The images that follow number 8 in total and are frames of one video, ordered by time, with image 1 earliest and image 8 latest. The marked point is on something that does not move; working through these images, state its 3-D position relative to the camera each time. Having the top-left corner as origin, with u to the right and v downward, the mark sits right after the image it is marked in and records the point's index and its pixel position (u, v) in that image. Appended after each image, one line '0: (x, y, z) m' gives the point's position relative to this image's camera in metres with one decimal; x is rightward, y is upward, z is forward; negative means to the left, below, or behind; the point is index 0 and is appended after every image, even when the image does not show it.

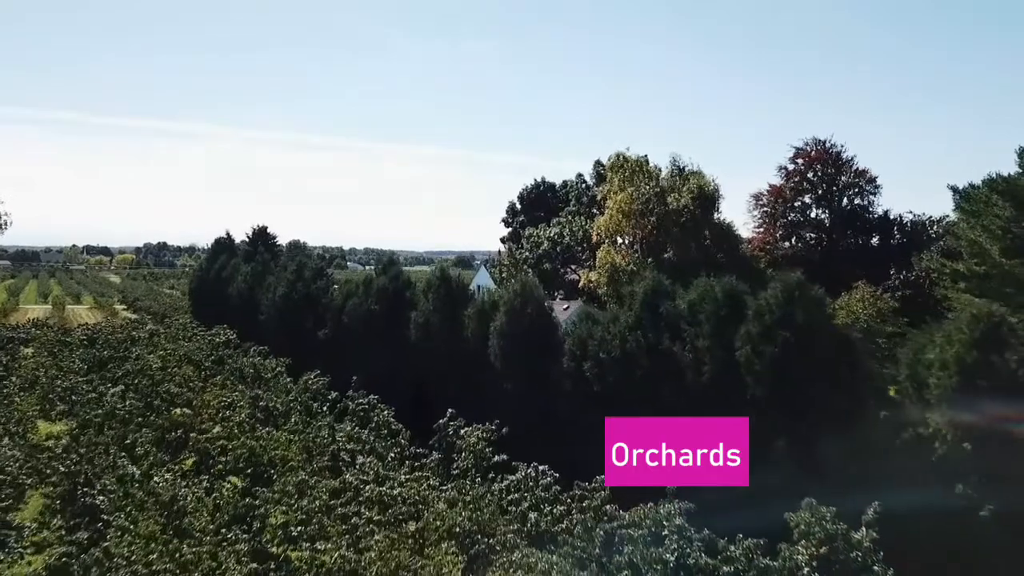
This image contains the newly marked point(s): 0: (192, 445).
0: (-4.6, -2.3, +17.1) m
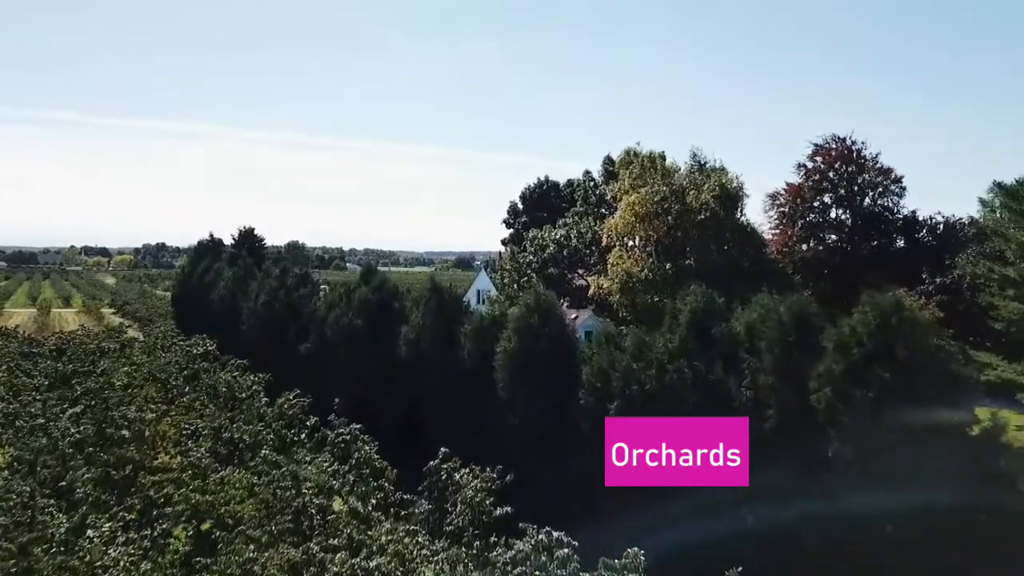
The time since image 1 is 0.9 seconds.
0: (-4.5, -2.4, +14.4) m
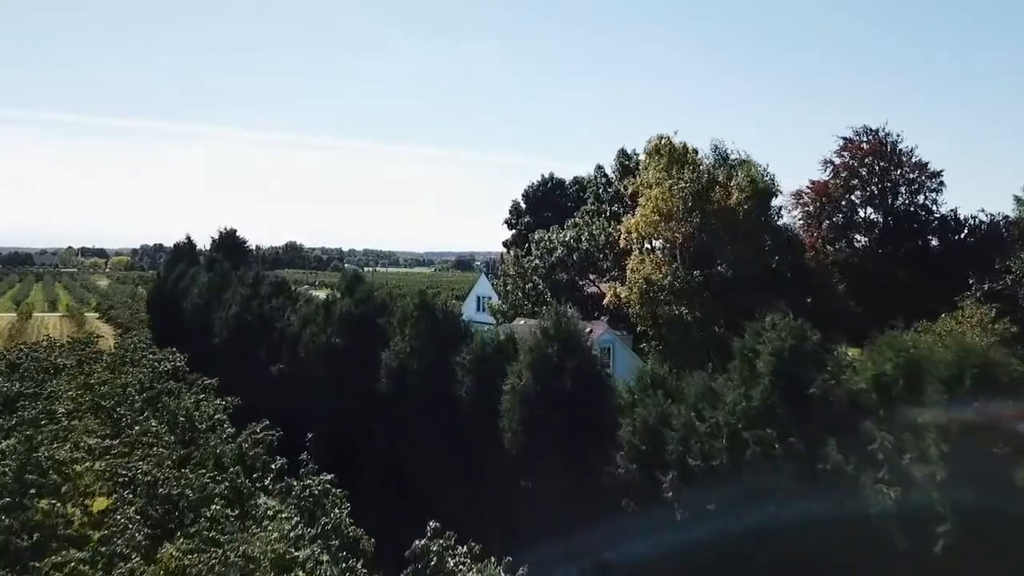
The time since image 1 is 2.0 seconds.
0: (-4.4, -2.6, +11.1) m
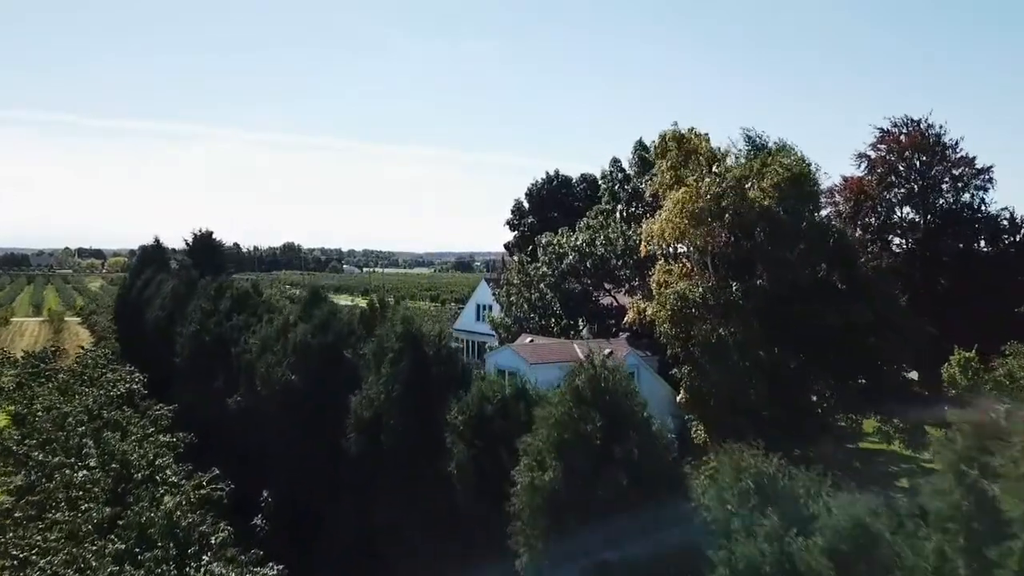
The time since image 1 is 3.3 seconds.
0: (-4.4, -2.9, +7.5) m
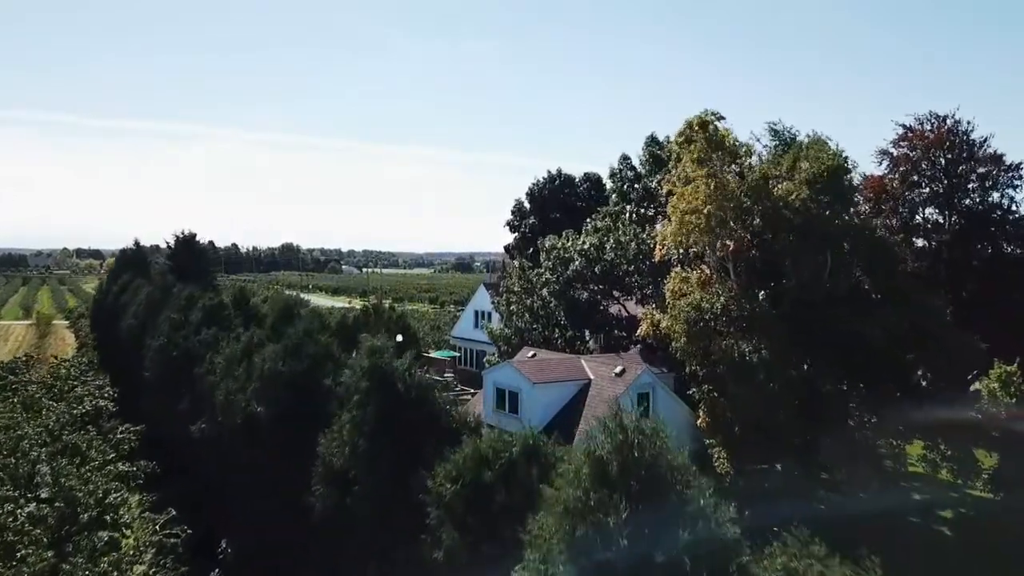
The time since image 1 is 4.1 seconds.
0: (-4.3, -3.0, +5.4) m
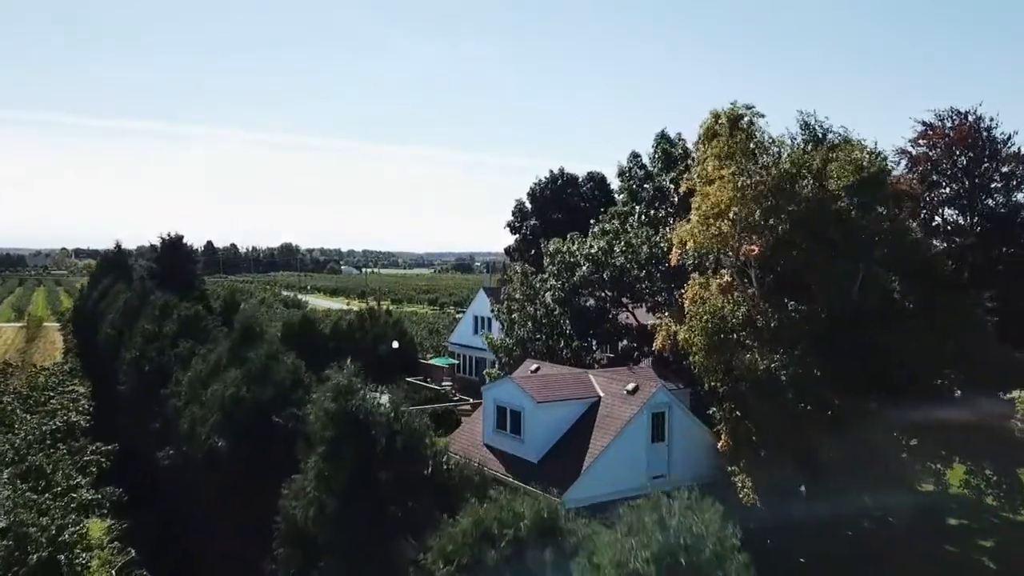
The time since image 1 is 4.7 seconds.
0: (-4.3, -3.2, +3.9) m
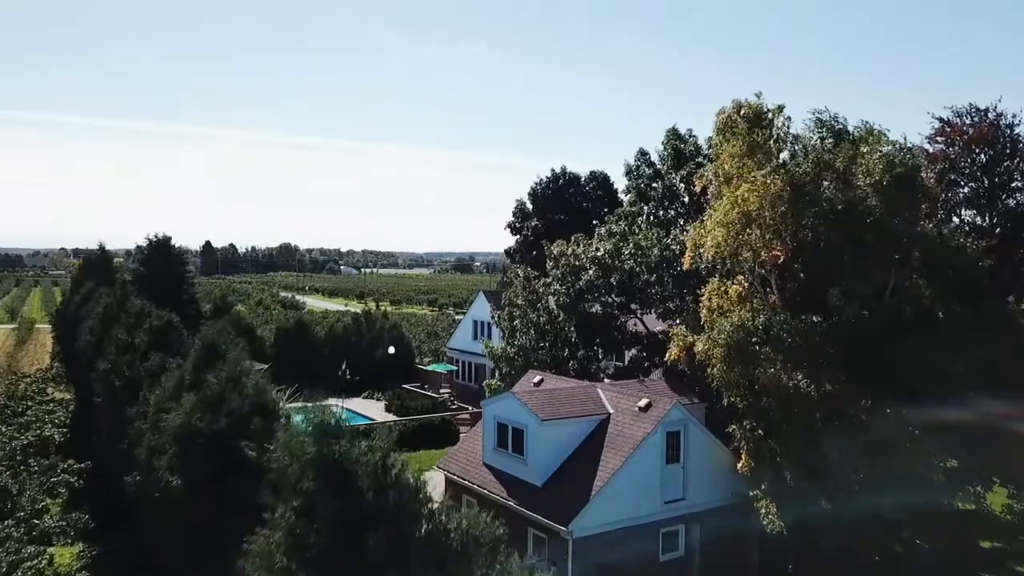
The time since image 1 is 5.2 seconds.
0: (-4.3, -3.3, +2.7) m
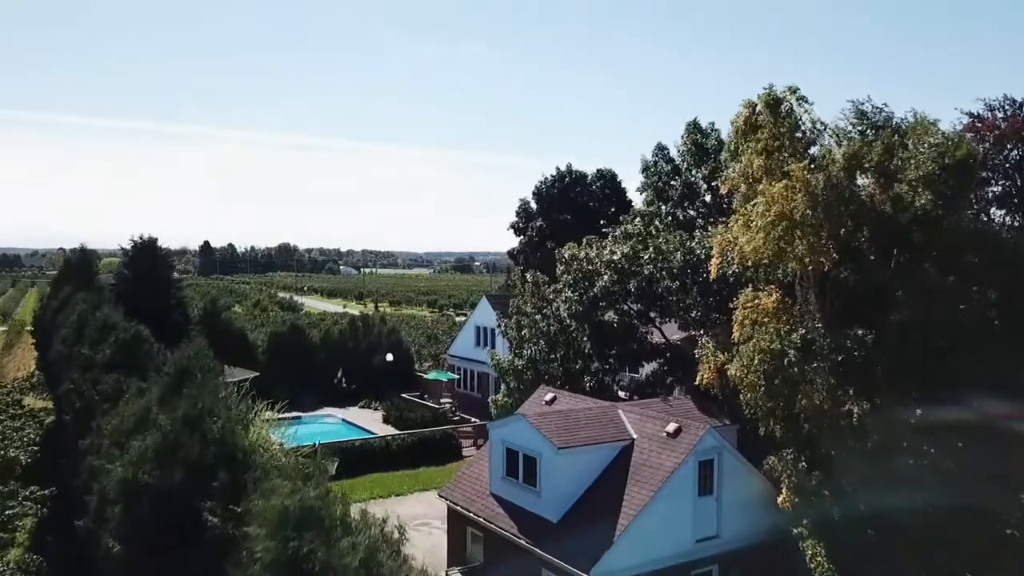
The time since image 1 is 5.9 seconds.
0: (-4.2, -3.4, +1.0) m
